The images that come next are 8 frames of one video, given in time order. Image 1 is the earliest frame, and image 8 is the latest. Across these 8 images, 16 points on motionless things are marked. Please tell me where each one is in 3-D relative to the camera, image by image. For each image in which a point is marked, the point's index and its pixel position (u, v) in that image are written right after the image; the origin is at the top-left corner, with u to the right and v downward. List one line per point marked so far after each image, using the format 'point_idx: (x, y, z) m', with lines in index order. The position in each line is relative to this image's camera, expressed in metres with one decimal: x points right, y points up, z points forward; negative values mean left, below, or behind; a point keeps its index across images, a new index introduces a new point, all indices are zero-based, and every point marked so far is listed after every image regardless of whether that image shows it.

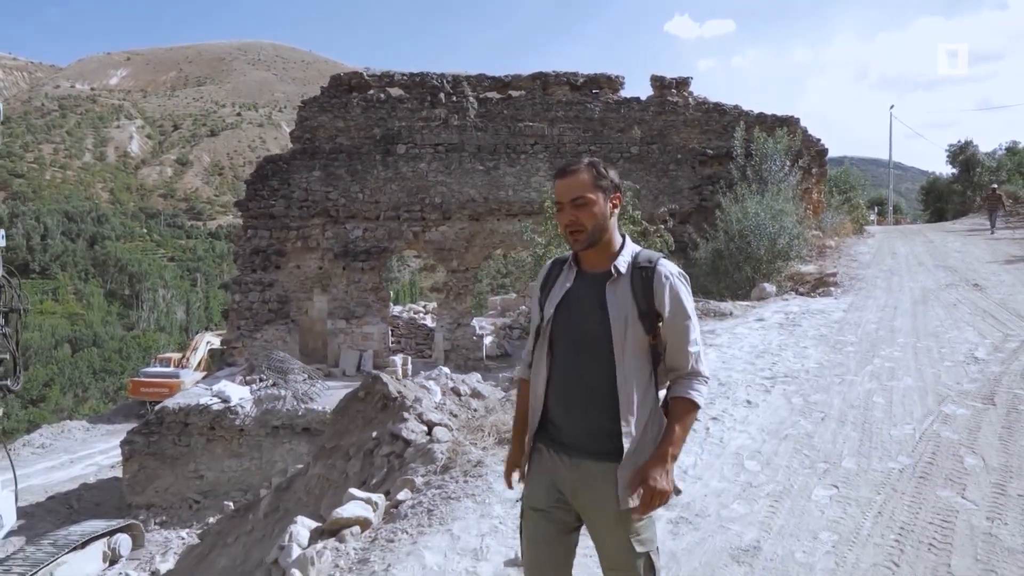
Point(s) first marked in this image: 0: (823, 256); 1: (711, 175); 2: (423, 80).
0: (+3.9, +0.4, +8.9) m
1: (+2.8, +1.6, +9.9) m
2: (-1.2, +2.9, +9.9) m
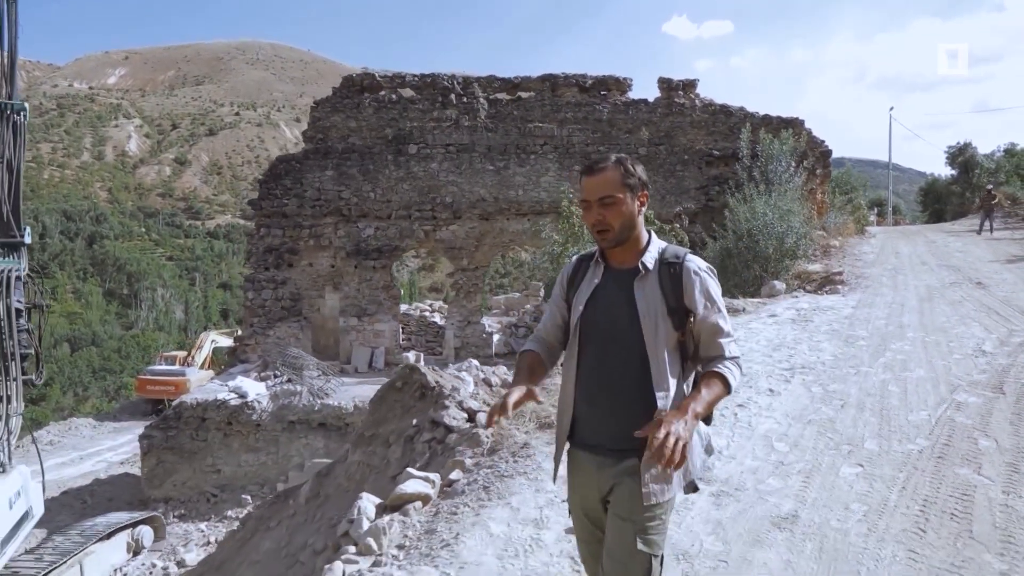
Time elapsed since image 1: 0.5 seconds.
0: (+4.0, +0.4, +9.0) m
1: (+2.9, +1.6, +10.0) m
2: (-1.1, +3.0, +10.1) m
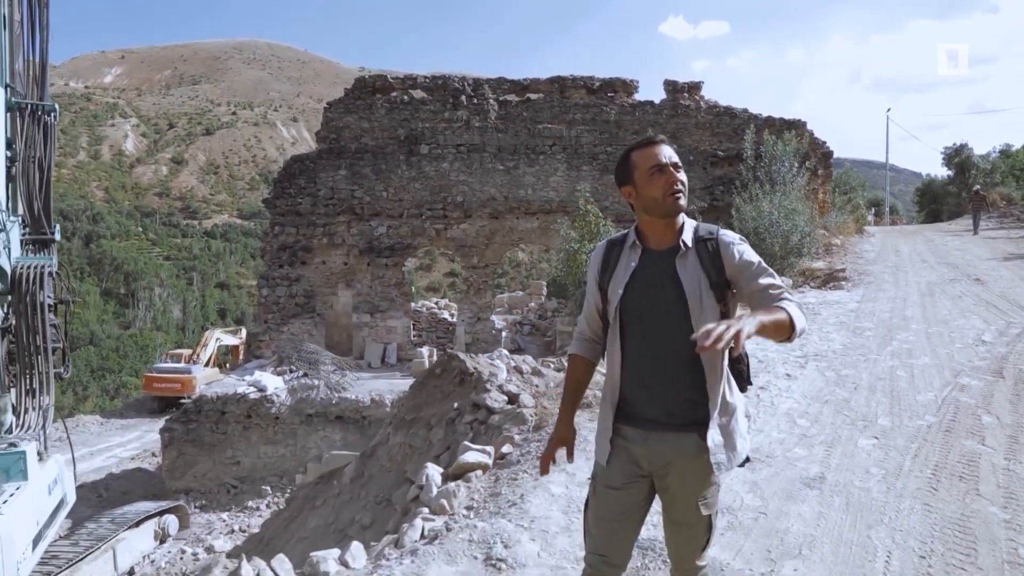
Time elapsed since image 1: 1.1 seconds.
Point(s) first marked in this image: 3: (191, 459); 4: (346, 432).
0: (+4.2, +0.4, +9.3) m
1: (+3.1, +1.6, +10.3) m
2: (-1.0, +3.0, +10.3) m
3: (-3.8, -2.0, +8.3) m
4: (-1.9, -1.6, +8.0) m
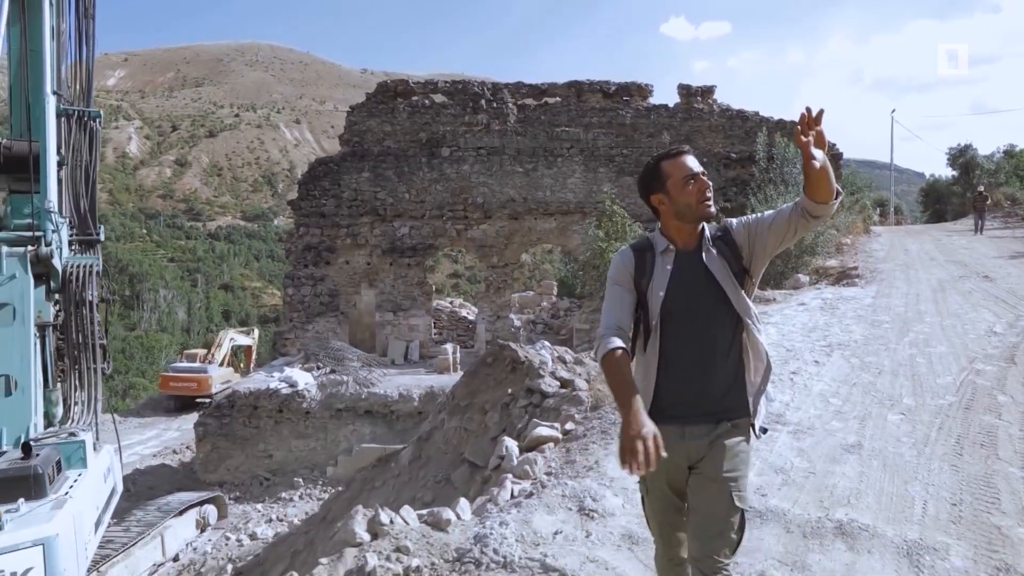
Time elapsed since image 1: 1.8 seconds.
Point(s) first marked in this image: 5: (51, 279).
0: (+4.4, +0.5, +9.6) m
1: (+3.3, +1.6, +10.6) m
2: (-0.7, +3.0, +10.6) m
3: (-3.5, -2.0, +8.6) m
4: (-1.6, -1.6, +8.3) m
5: (-4.2, +0.1, +6.4) m
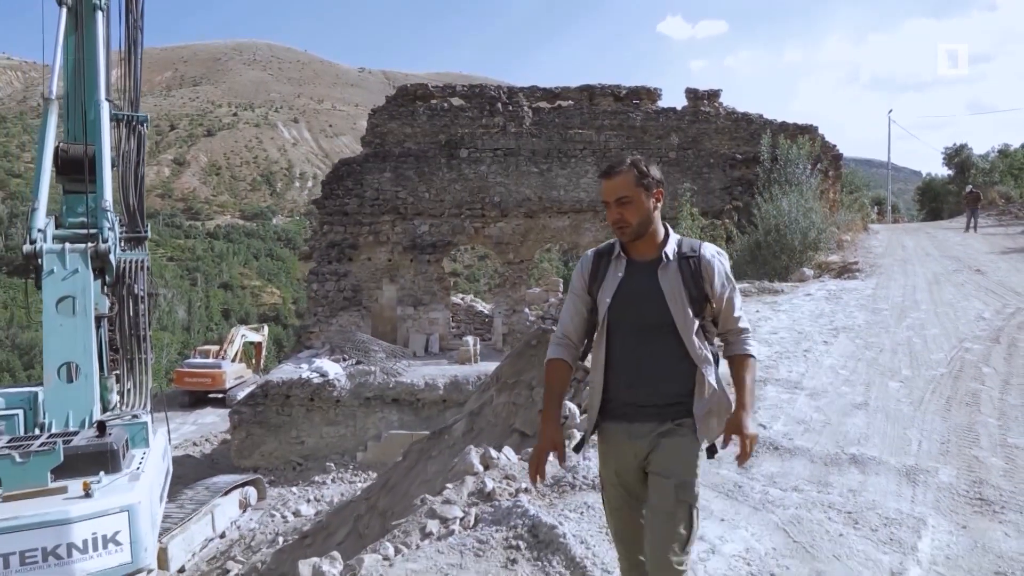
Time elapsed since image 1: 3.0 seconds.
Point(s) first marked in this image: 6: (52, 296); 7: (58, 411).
0: (+4.7, +0.5, +10.0) m
1: (+3.6, +1.7, +11.0) m
2: (-0.5, +3.1, +11.1) m
3: (-3.3, -1.9, +9.1) m
4: (-1.4, -1.6, +8.8) m
5: (-4.0, +0.1, +6.9) m
6: (-4.1, -0.1, +6.3) m
7: (-4.1, -1.1, +6.4) m
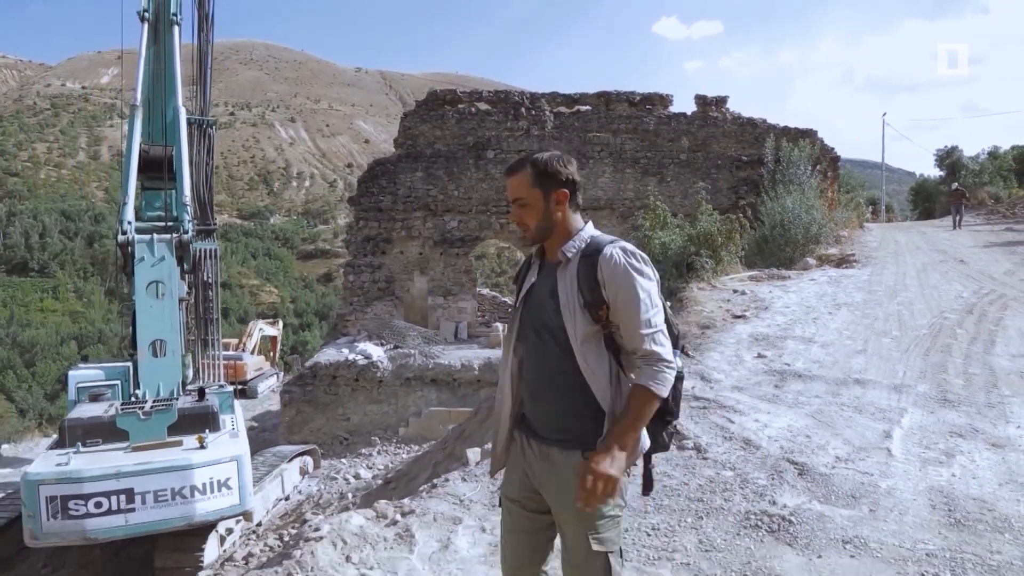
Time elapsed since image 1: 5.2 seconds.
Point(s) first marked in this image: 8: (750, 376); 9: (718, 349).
0: (+5.1, +0.7, +10.9) m
1: (+3.9, +1.9, +11.9) m
2: (-0.1, +3.2, +11.9) m
3: (-2.9, -1.8, +9.9) m
4: (-1.0, -1.4, +9.7) m
5: (-3.6, +0.3, +7.7) m
6: (-3.7, +0.1, +7.2) m
7: (-3.7, -1.0, +7.2) m
8: (+1.7, -0.6, +5.0) m
9: (+1.6, -0.5, +5.6) m
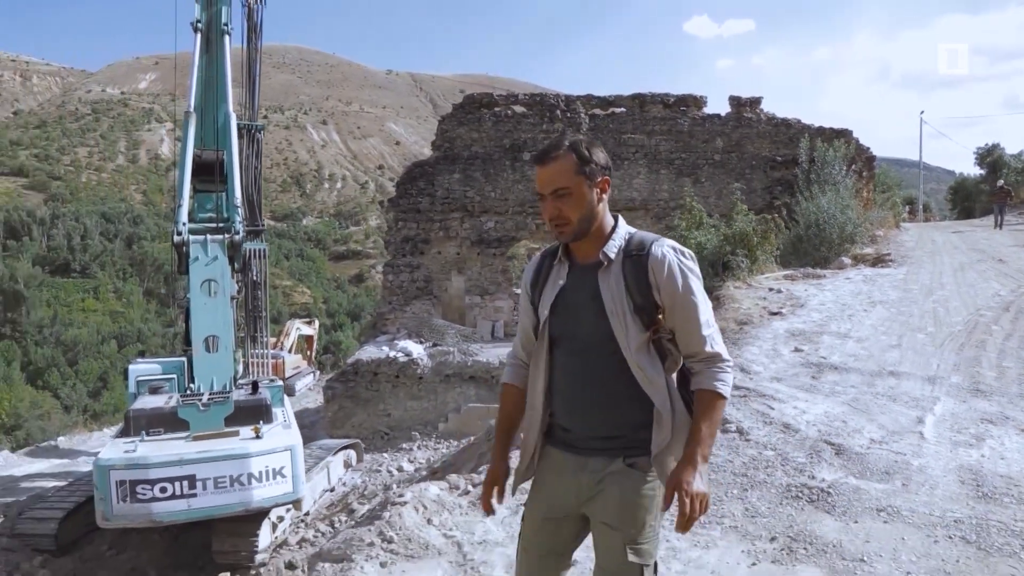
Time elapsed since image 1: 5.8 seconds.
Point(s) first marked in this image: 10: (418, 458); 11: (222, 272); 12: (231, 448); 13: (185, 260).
0: (+5.6, +0.7, +10.9) m
1: (+4.5, +1.9, +12.0) m
2: (+0.5, +3.2, +12.2) m
3: (-2.4, -1.8, +10.3) m
4: (-0.5, -1.4, +9.9) m
5: (-3.1, +0.3, +8.1) m
6: (-3.3, +0.1, +7.5) m
7: (-3.3, -1.0, +7.6) m
8: (+2.0, -0.6, +5.2) m
9: (+2.0, -0.5, +5.7) m
10: (-1.2, -2.2, +8.9) m
11: (-3.1, +0.2, +7.6) m
12: (-2.3, -1.3, +5.8) m
13: (-3.5, +0.3, +7.6) m
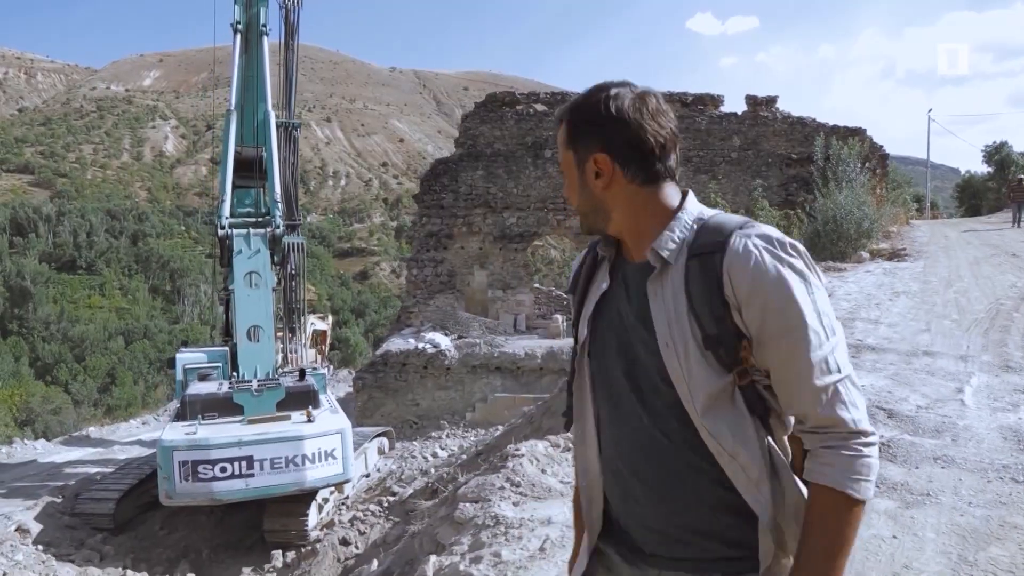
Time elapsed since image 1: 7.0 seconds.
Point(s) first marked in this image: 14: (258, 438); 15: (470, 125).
0: (+6.0, +0.8, +11.2) m
1: (+4.9, +2.0, +12.3) m
2: (+0.9, +3.3, +12.5) m
3: (-2.0, -1.7, +10.6) m
4: (-0.1, -1.3, +10.2) m
5: (-2.8, +0.4, +8.4) m
6: (-3.0, +0.2, +7.8) m
7: (-3.0, -0.9, +7.9) m
8: (+2.4, -0.5, +5.5) m
9: (+2.3, -0.4, +6.0) m
10: (-0.8, -2.1, +9.3) m
11: (-2.8, +0.3, +7.9) m
12: (-2.0, -1.2, +6.1) m
13: (-3.2, +0.4, +7.9) m
14: (-2.2, -1.3, +6.0) m
15: (-0.8, +2.9, +12.6) m
